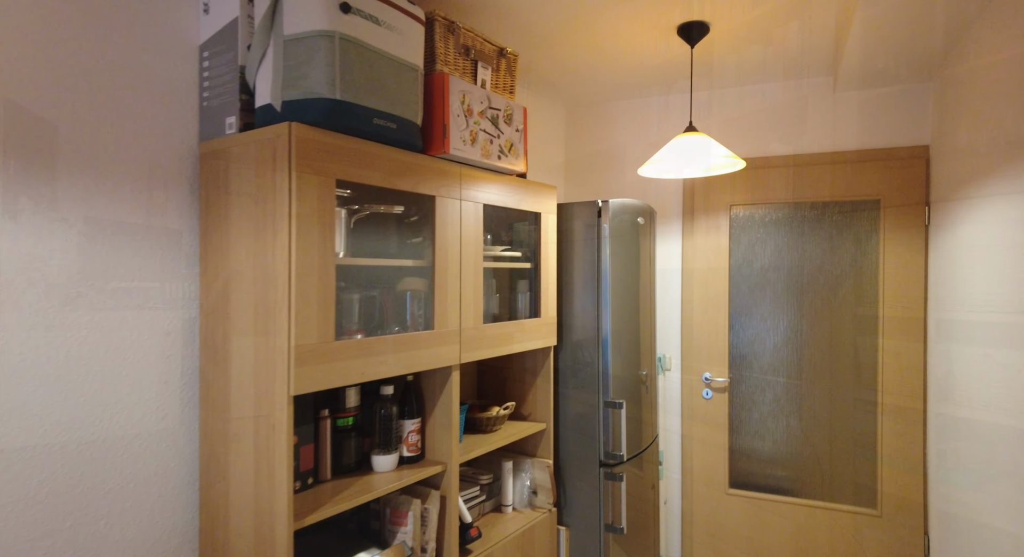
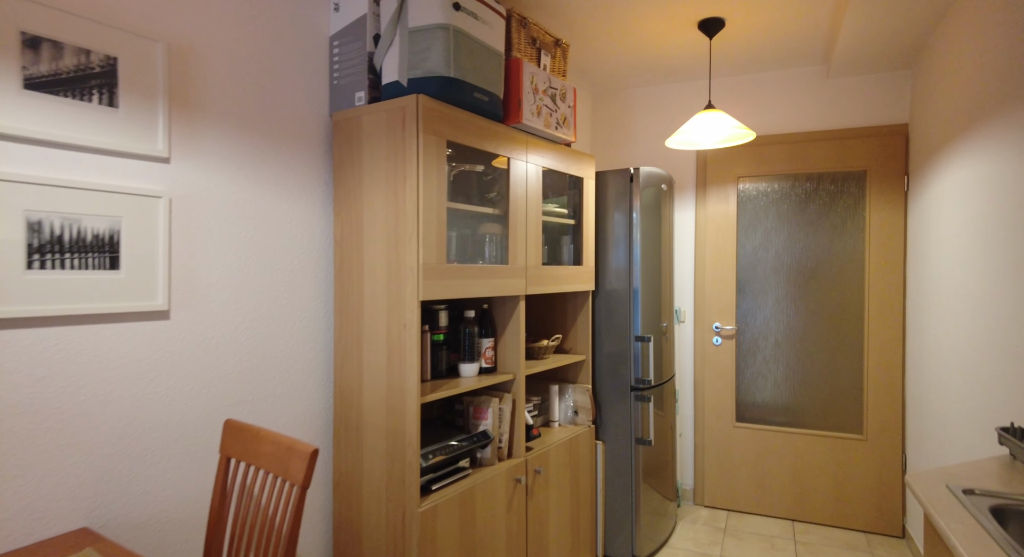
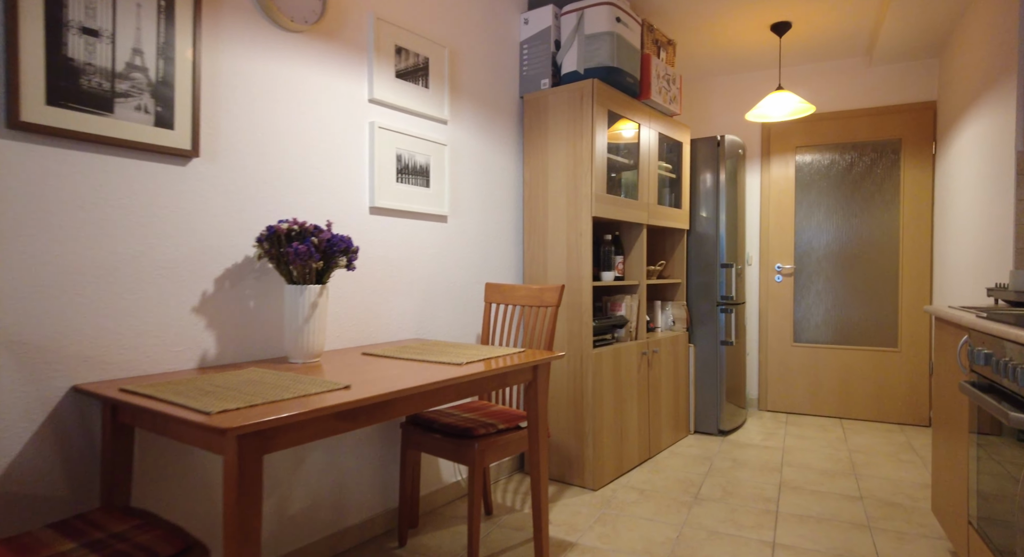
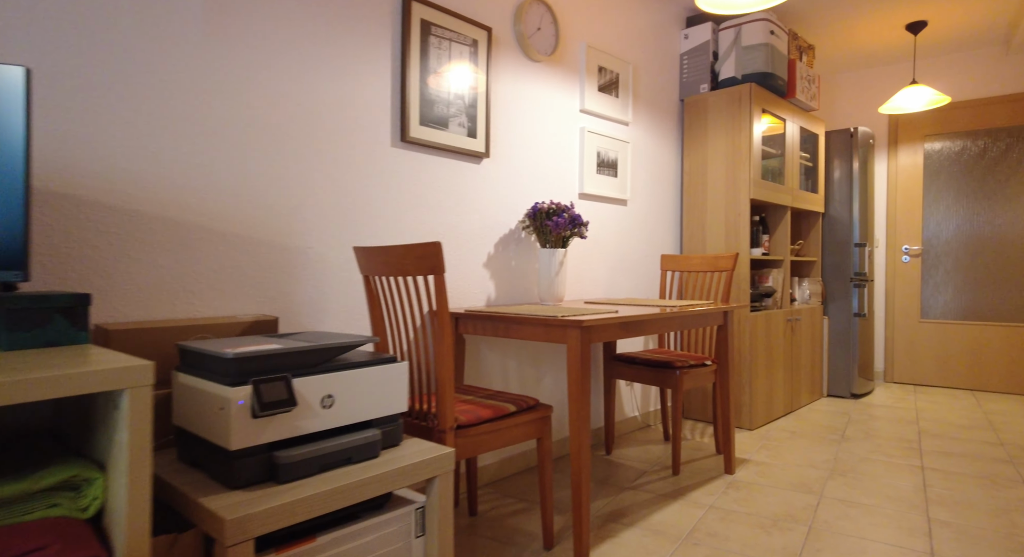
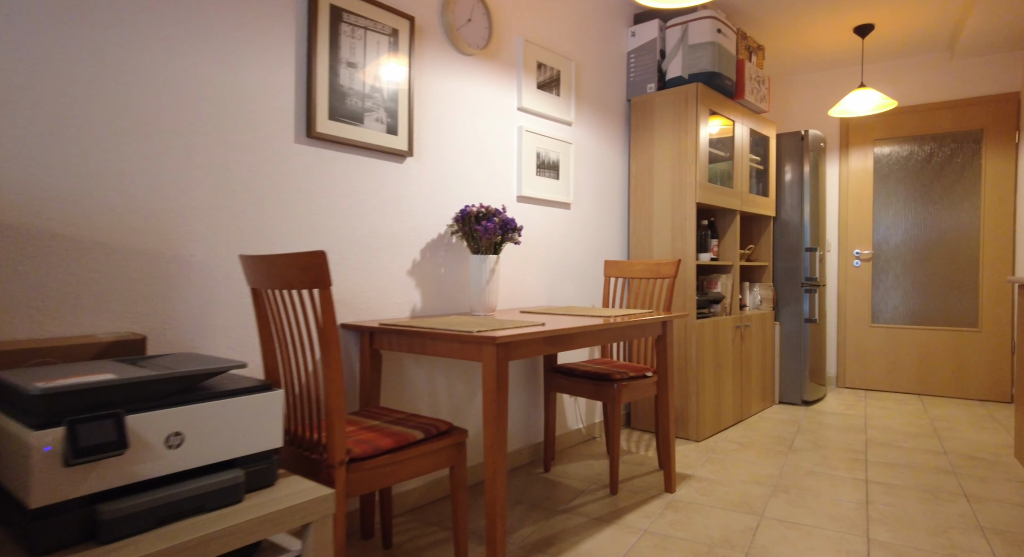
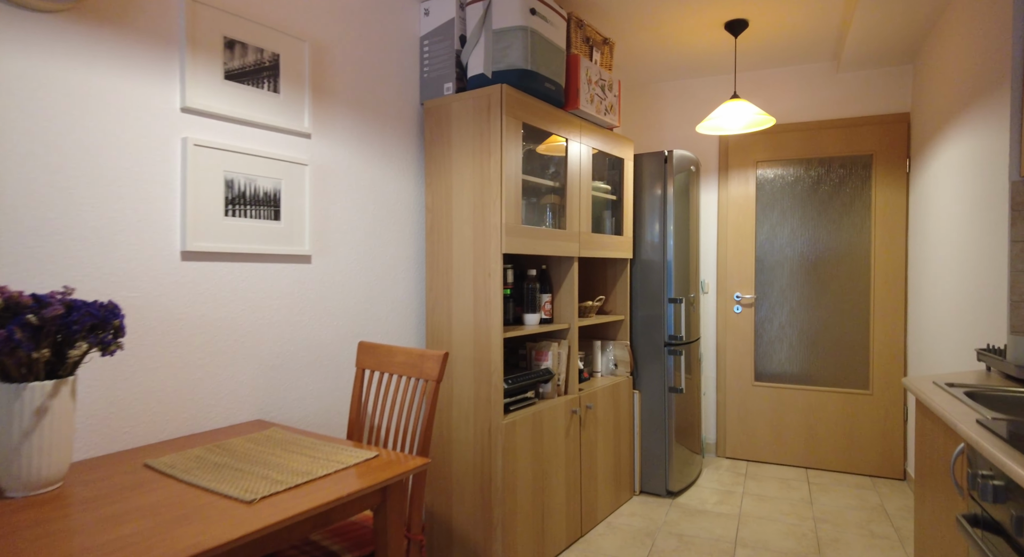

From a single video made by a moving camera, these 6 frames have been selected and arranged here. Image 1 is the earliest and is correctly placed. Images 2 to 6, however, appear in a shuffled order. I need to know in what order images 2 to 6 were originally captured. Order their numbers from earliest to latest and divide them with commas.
2, 6, 3, 5, 4
